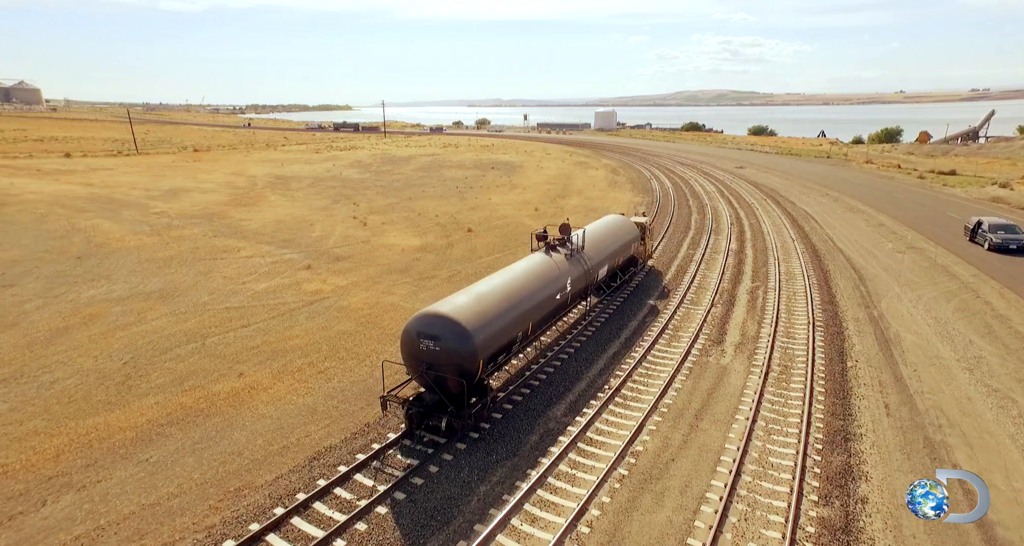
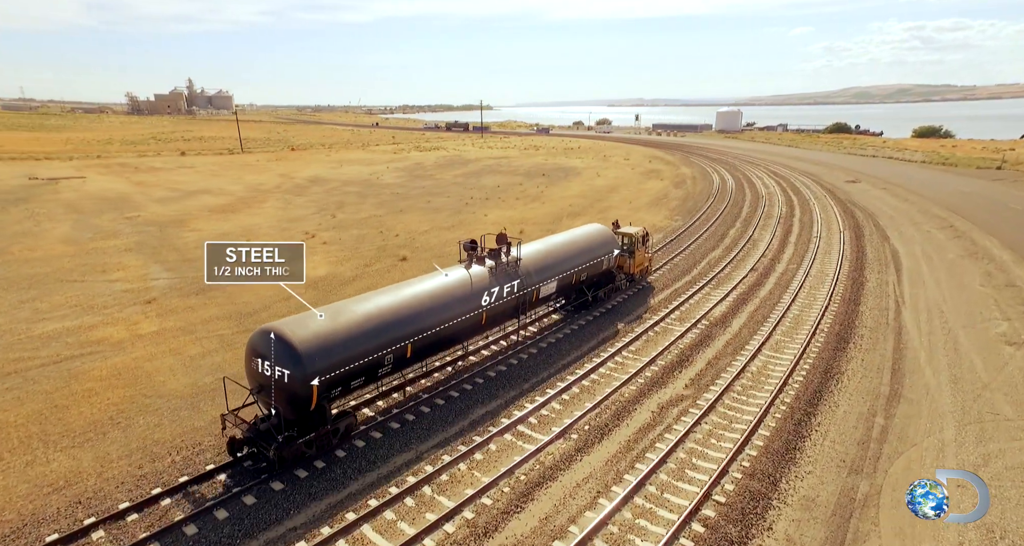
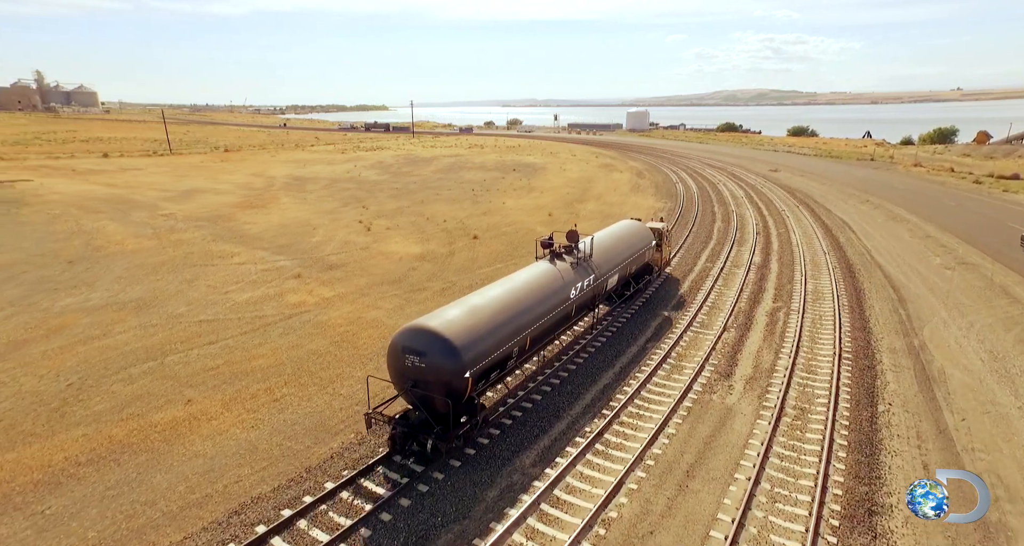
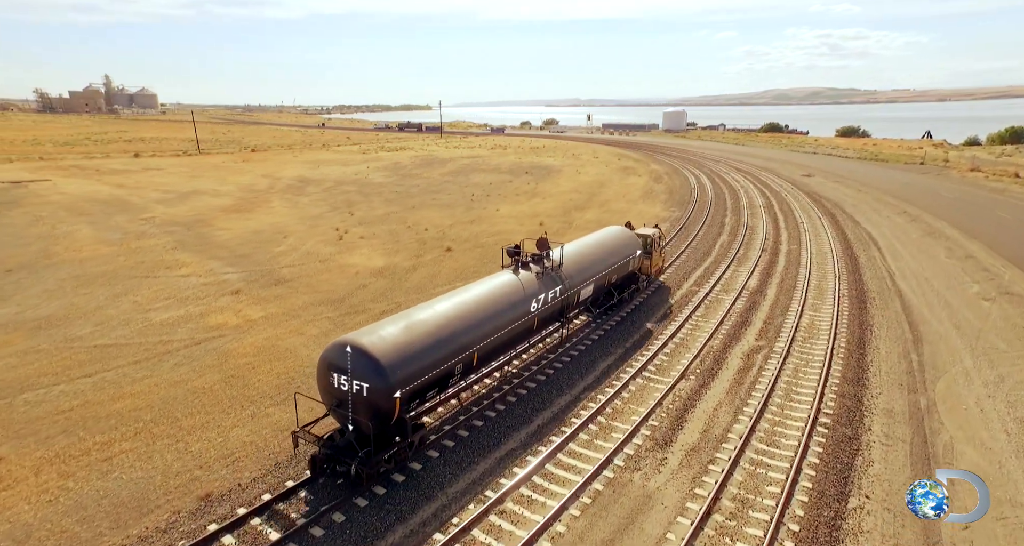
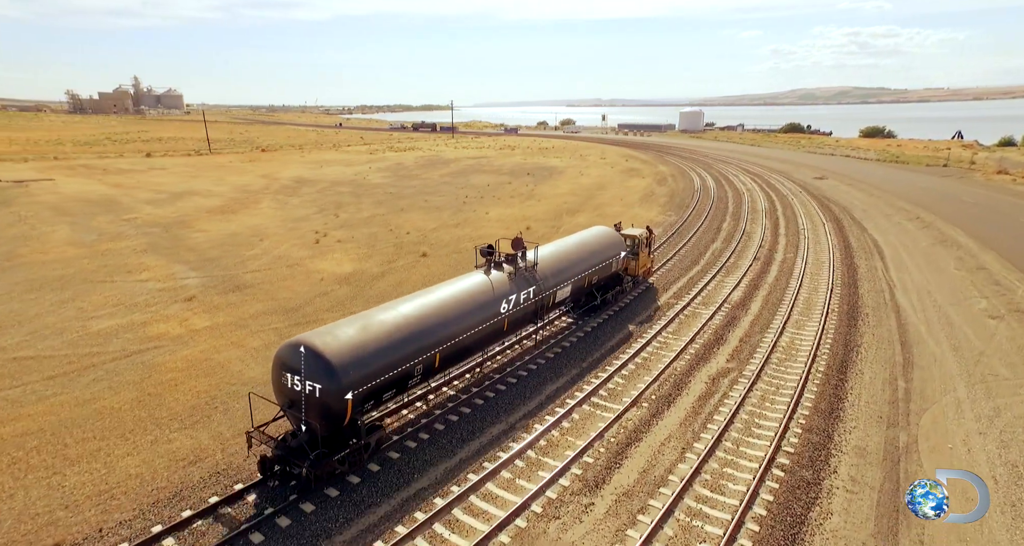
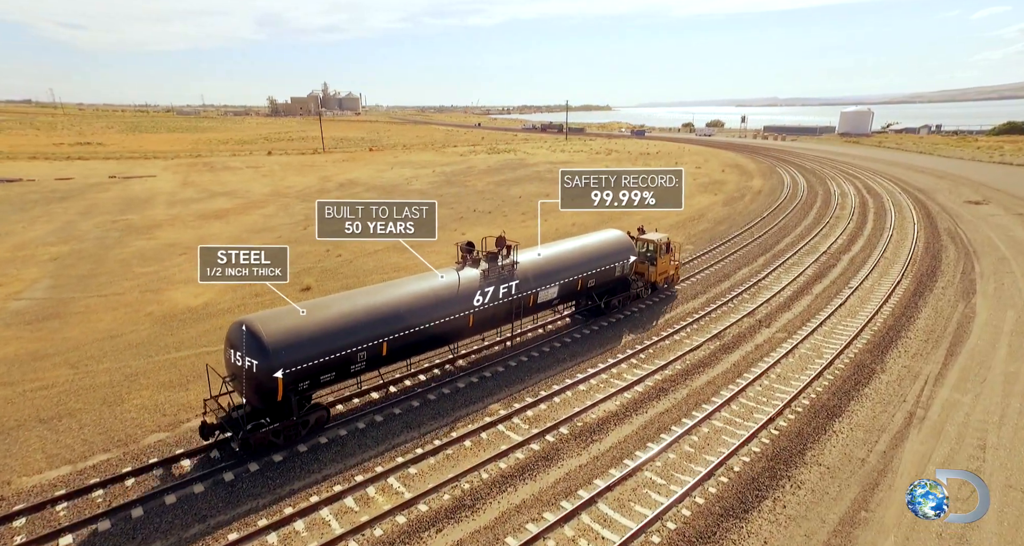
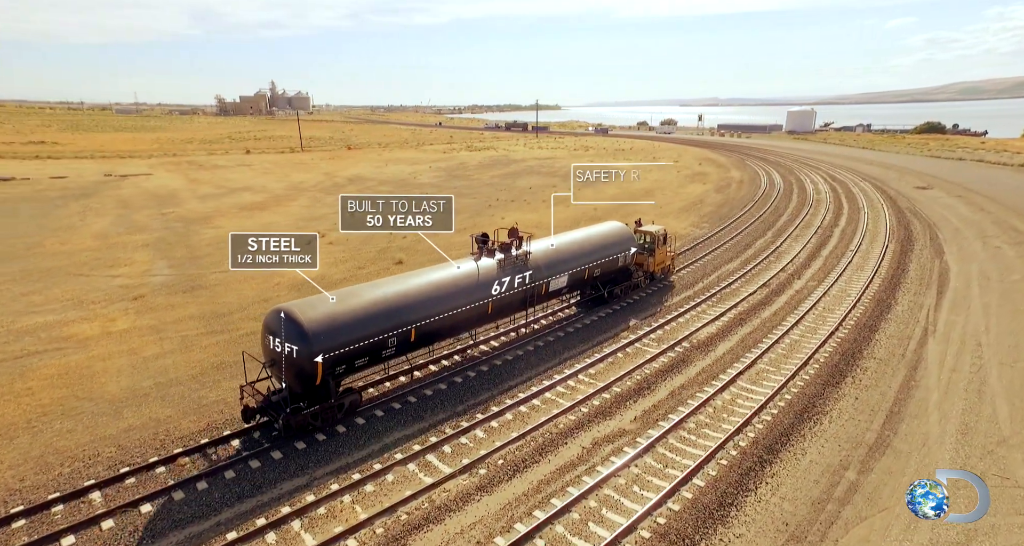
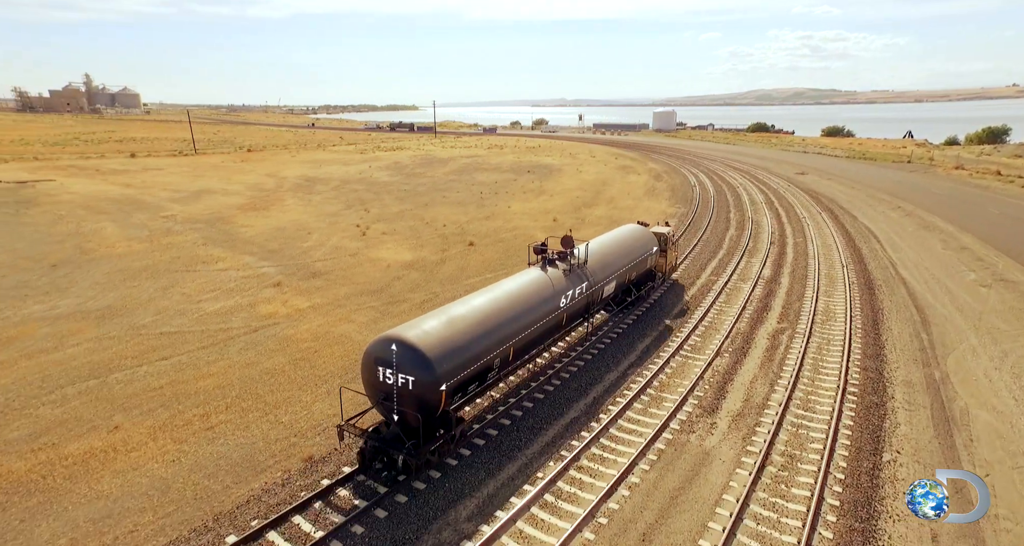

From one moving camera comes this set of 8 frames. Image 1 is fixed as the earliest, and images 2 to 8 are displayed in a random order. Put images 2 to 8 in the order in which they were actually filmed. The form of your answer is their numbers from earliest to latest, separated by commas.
3, 8, 4, 5, 2, 7, 6
